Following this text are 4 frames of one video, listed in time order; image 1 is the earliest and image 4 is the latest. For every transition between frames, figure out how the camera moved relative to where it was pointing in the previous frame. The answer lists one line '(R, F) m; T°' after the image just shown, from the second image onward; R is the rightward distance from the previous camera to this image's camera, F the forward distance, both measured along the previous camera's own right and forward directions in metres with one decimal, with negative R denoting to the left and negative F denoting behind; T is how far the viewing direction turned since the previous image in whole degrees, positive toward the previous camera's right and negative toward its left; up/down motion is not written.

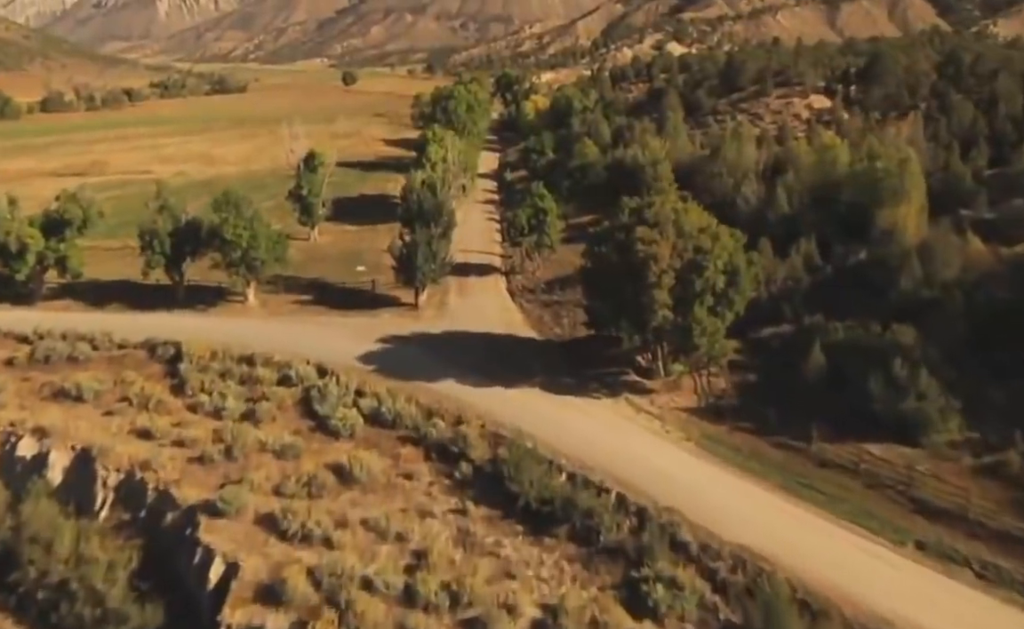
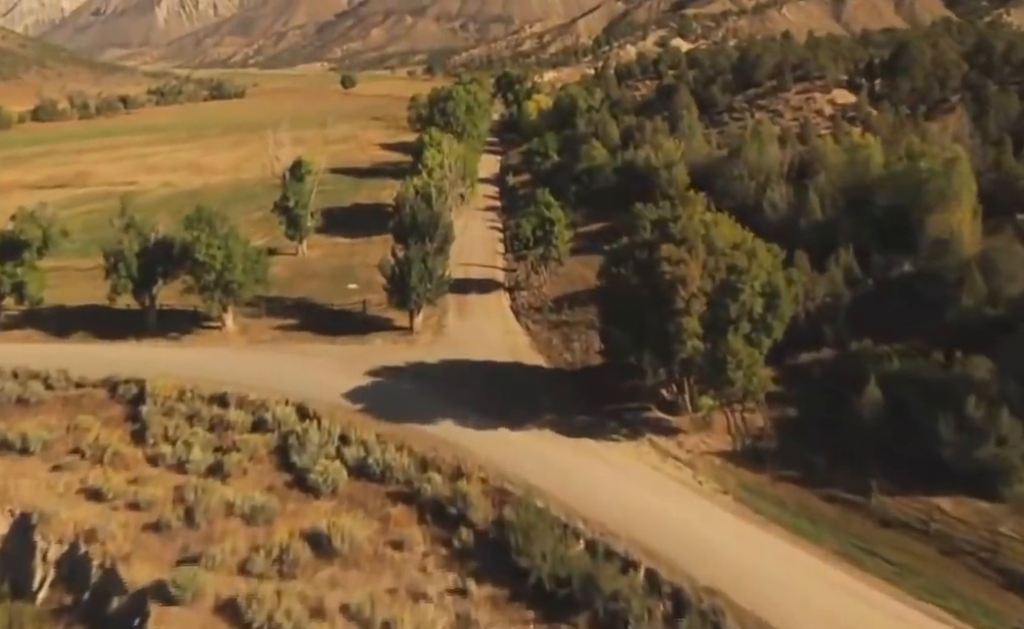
(0.0, +5.0) m; 0°
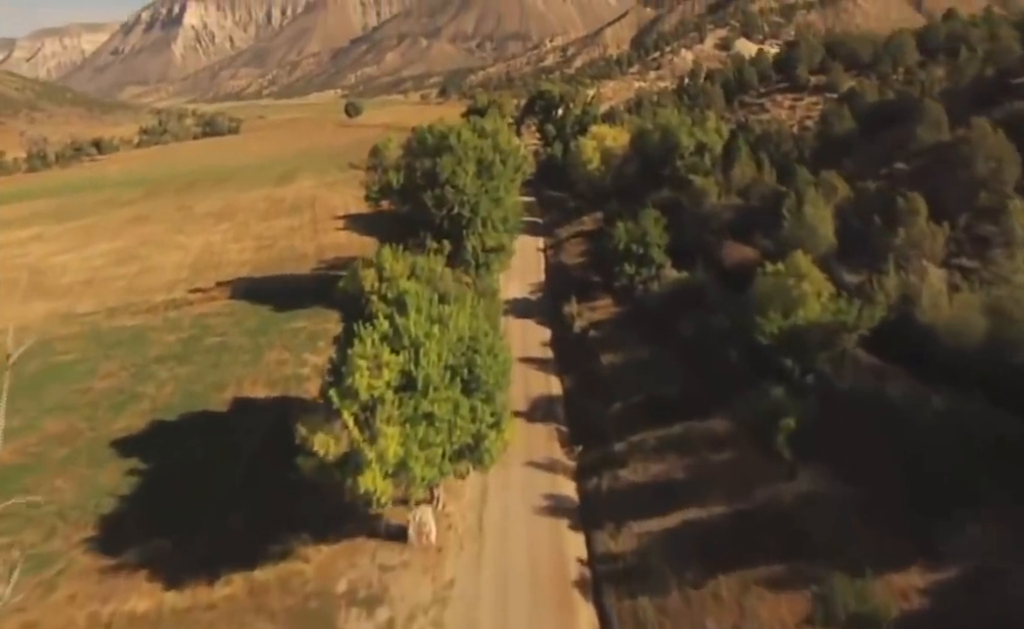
(-1.7, +43.7) m; -2°
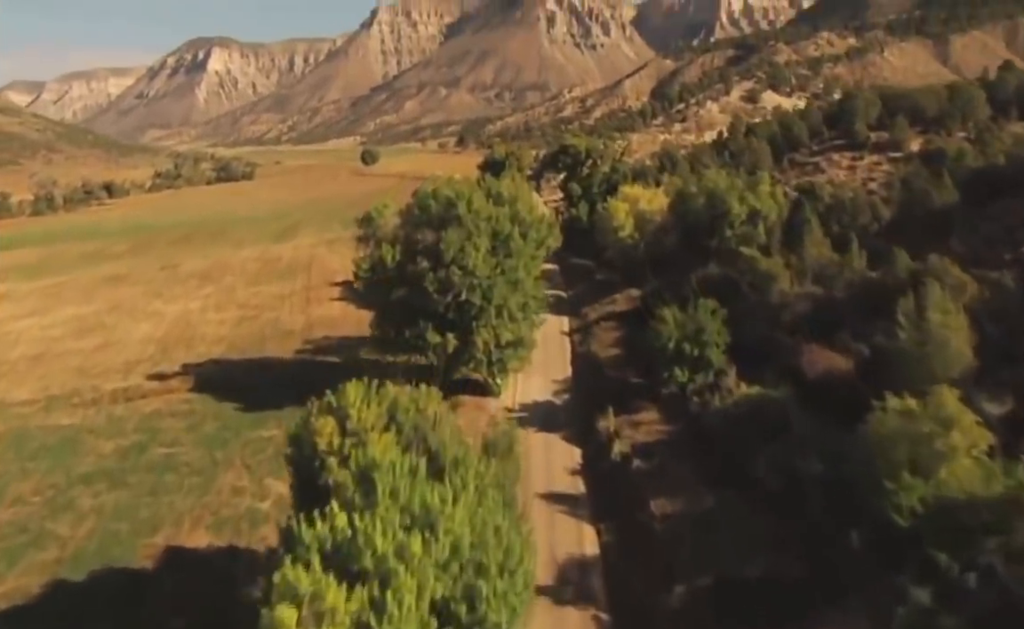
(-0.3, +8.3) m; -1°
